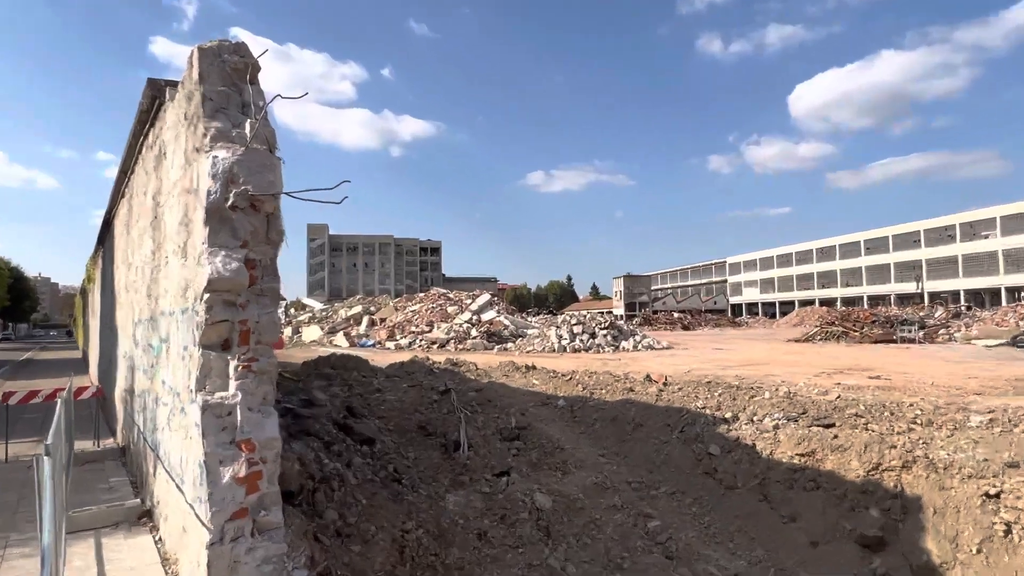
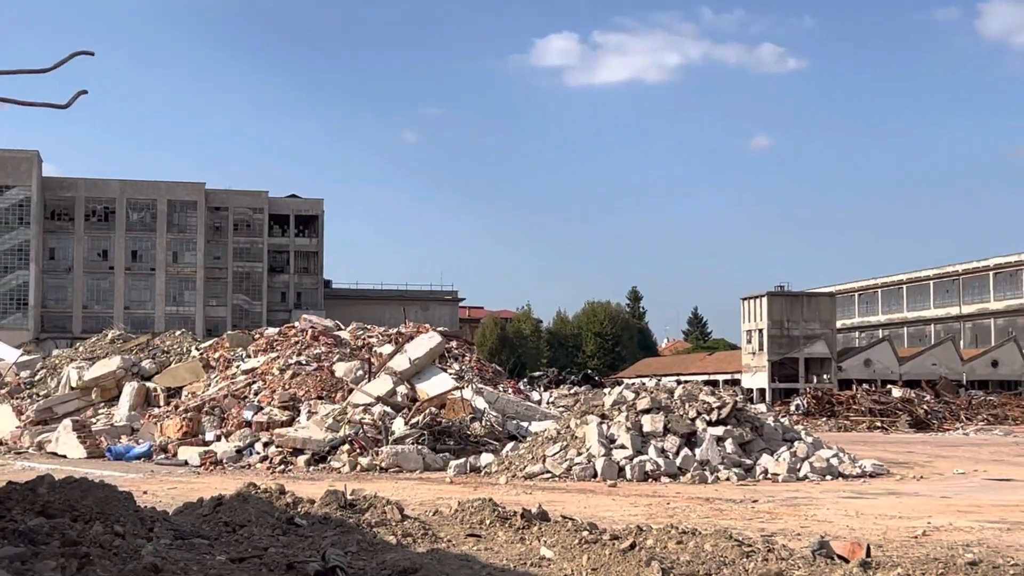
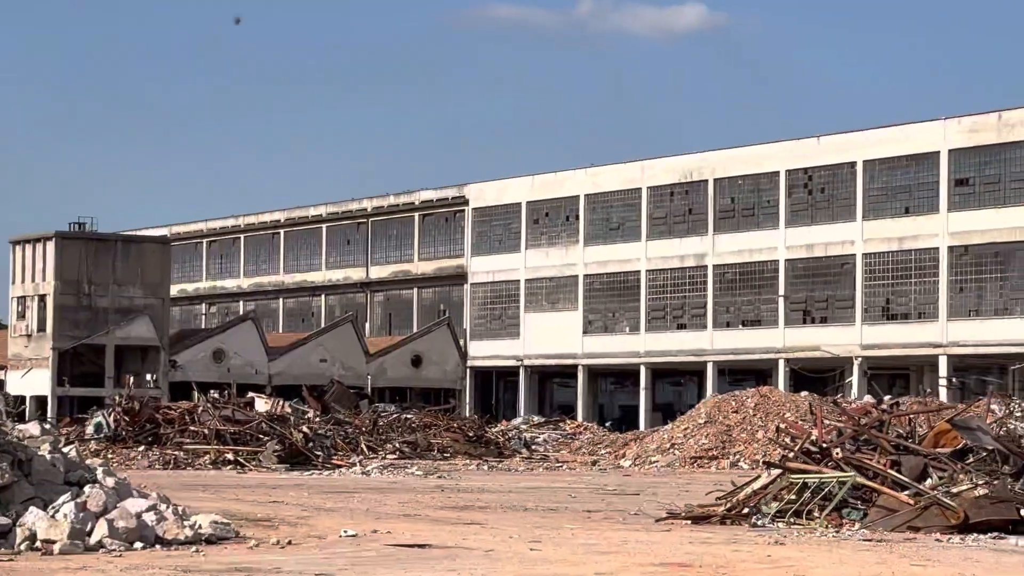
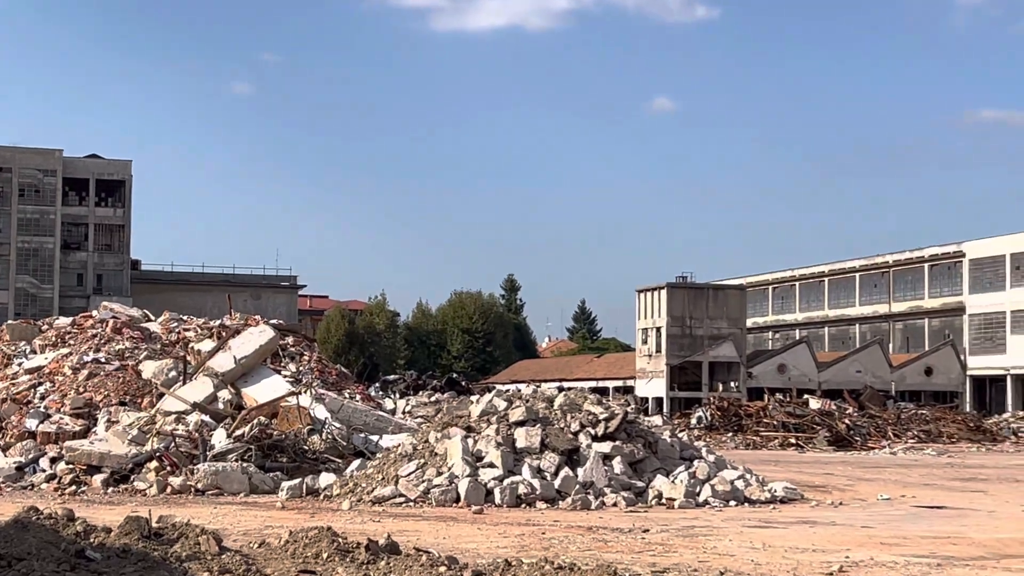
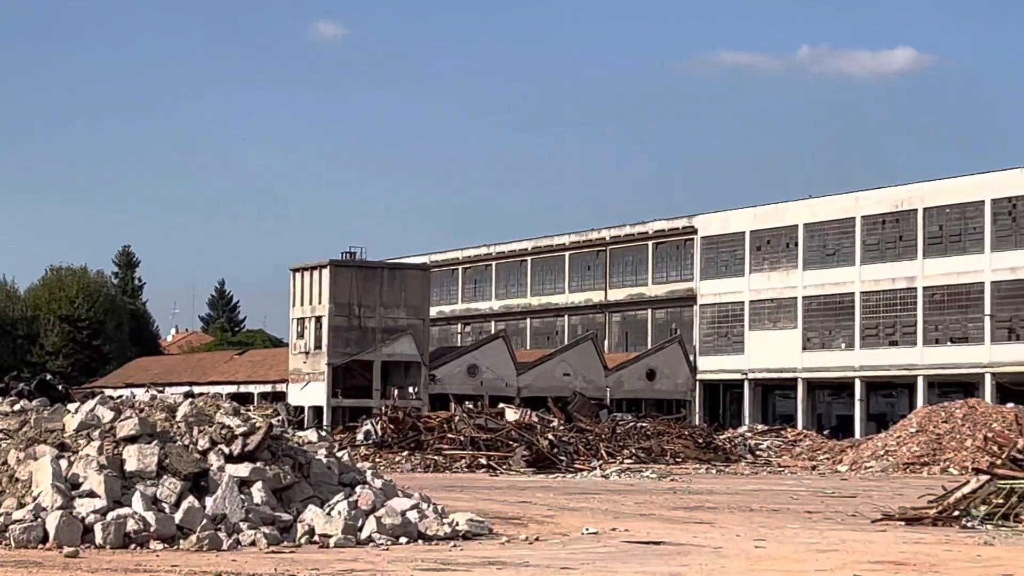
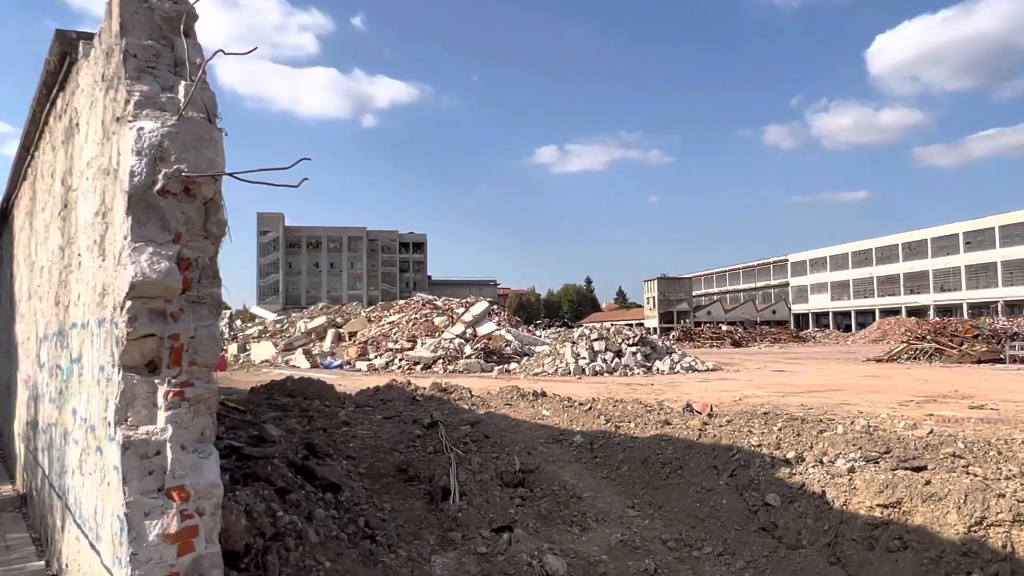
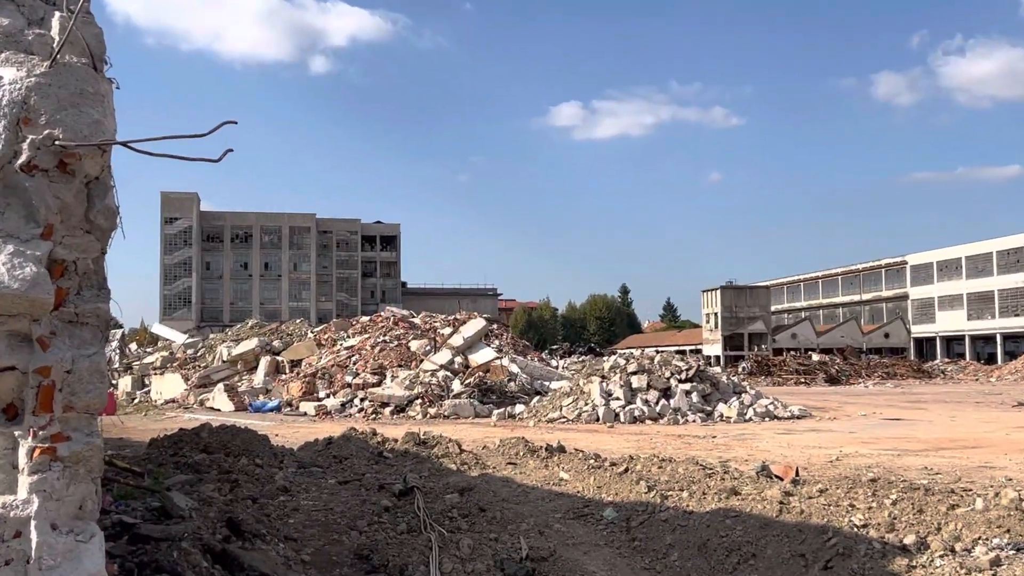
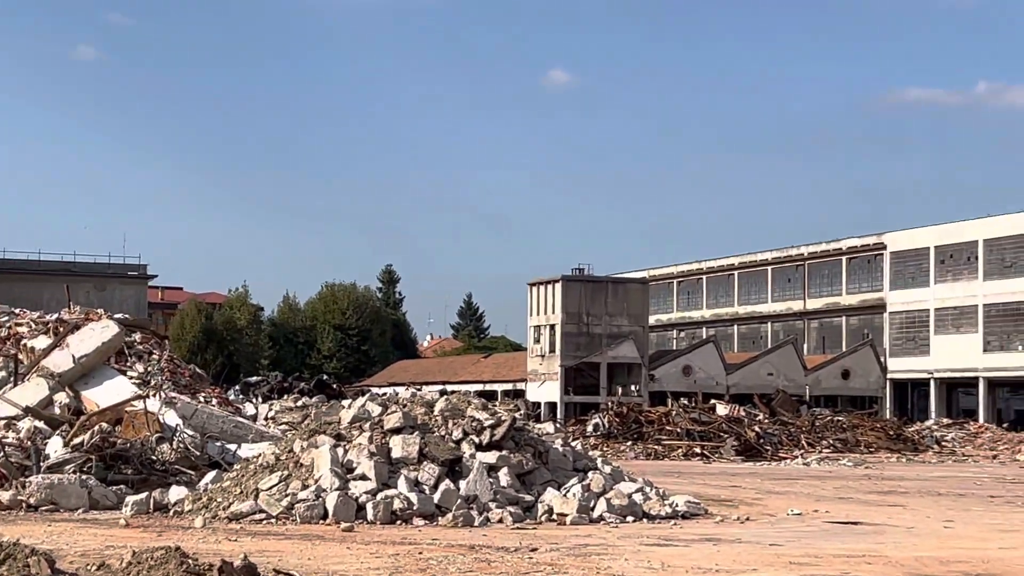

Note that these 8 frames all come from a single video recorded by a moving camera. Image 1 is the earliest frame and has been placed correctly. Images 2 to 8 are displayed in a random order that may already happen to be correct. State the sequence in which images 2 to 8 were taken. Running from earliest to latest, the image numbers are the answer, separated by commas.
6, 7, 2, 4, 8, 5, 3
